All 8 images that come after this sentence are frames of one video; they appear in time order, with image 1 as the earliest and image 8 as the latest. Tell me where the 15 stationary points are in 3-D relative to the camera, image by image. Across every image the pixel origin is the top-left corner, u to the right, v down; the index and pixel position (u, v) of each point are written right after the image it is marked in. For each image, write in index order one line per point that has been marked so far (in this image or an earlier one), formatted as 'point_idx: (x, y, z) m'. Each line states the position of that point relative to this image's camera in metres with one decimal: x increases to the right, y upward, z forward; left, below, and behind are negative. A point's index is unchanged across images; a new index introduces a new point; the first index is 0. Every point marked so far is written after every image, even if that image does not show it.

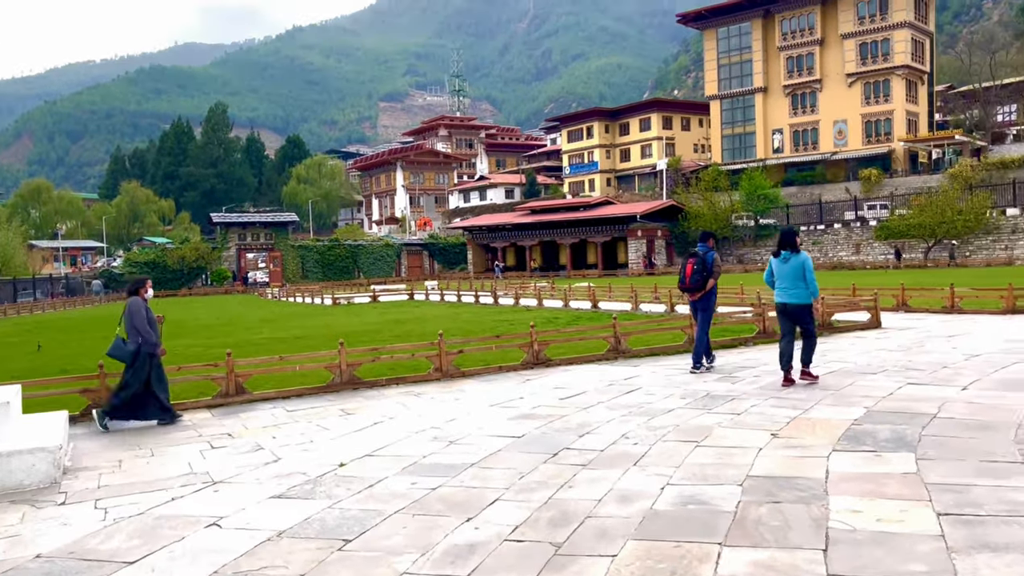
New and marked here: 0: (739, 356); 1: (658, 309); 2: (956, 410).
0: (+2.7, -0.8, +10.1) m
1: (+3.2, -0.4, +18.7) m
2: (+3.3, -0.9, +6.5) m
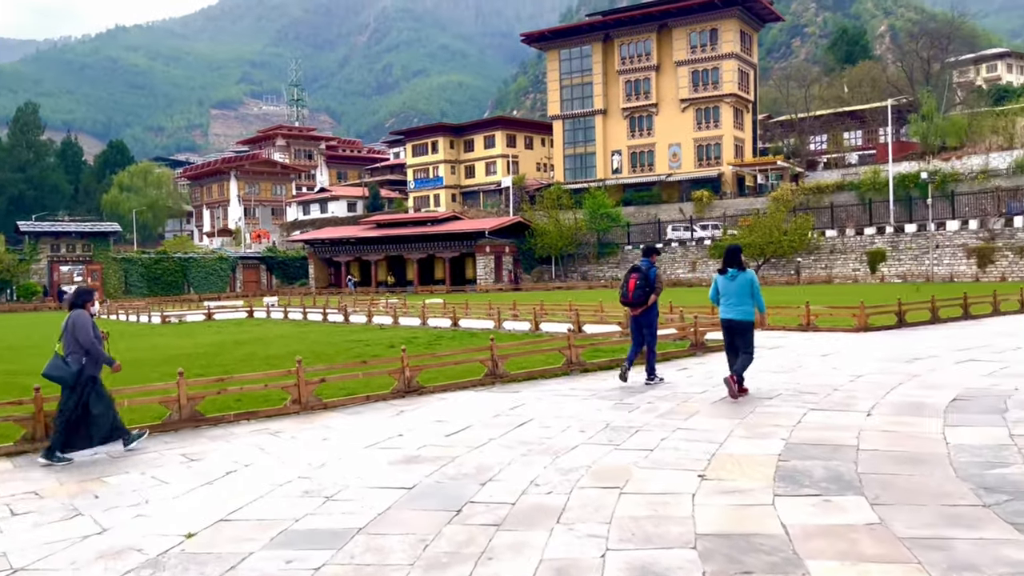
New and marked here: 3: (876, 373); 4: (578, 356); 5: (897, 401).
0: (+1.2, -1.0, +9.6) m
1: (+0.2, -0.8, +18.1) m
2: (+2.6, -1.1, +6.1) m
3: (+4.0, -0.9, +9.3) m
4: (+0.8, -0.9, +10.7) m
5: (+3.4, -1.0, +7.6) m
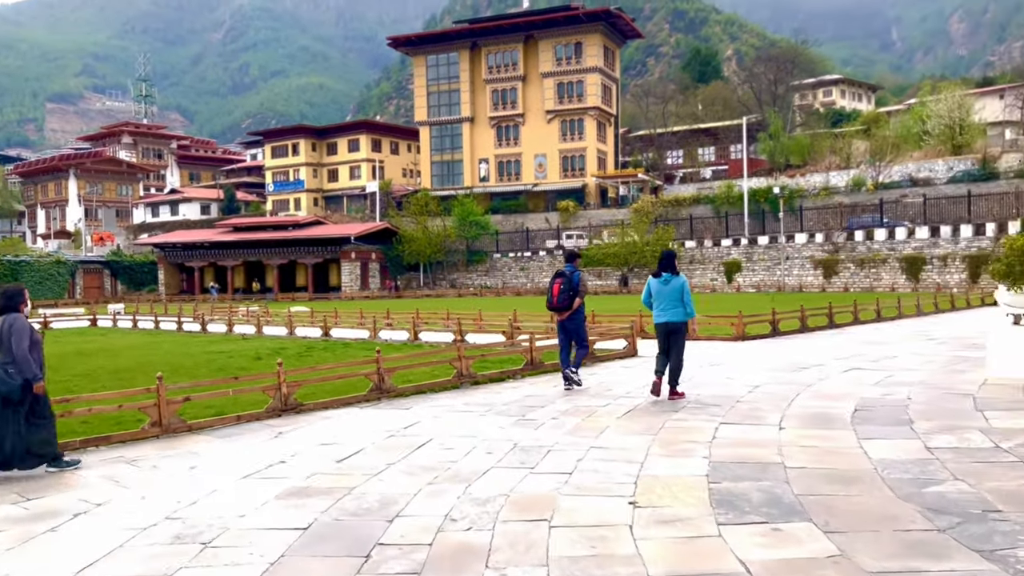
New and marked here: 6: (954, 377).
0: (0.0, -1.1, +9.0) m
1: (-2.3, -1.0, +17.3) m
2: (+1.9, -1.1, +5.8) m
3: (+2.8, -1.0, +9.3) m
4: (-0.5, -0.9, +10.1) m
5: (+2.6, -1.1, +7.5) m
6: (+4.9, -1.0, +9.5) m
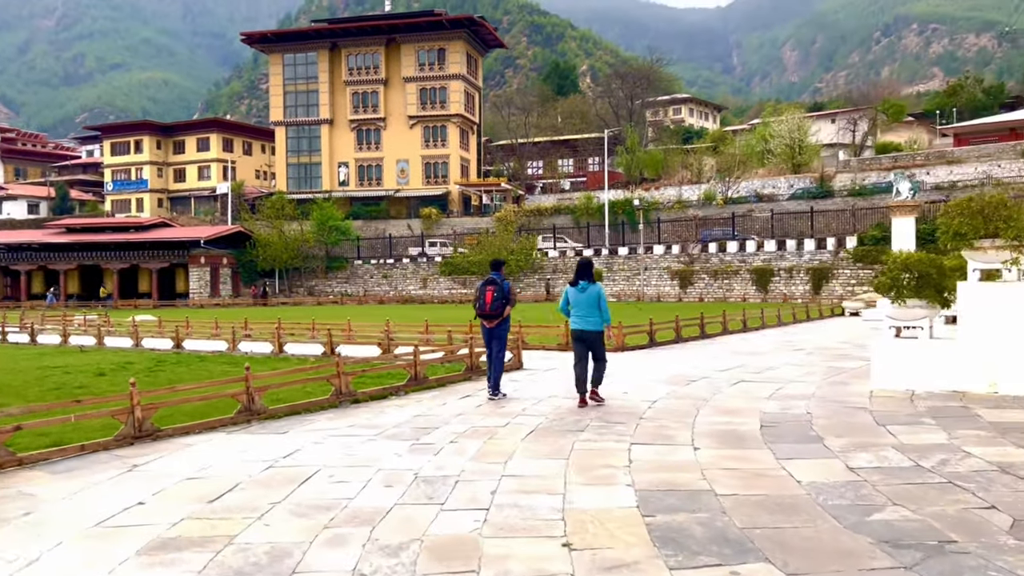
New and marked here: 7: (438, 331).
0: (-1.0, -1.2, +8.3) m
1: (-4.7, -1.1, +16.1) m
2: (+1.4, -1.2, +5.5) m
3: (+1.6, -1.2, +9.0) m
4: (-1.8, -1.1, +9.3) m
5: (+1.7, -1.2, +7.2) m
6: (+3.7, -1.1, +9.6) m
7: (-1.4, -0.8, +15.8) m
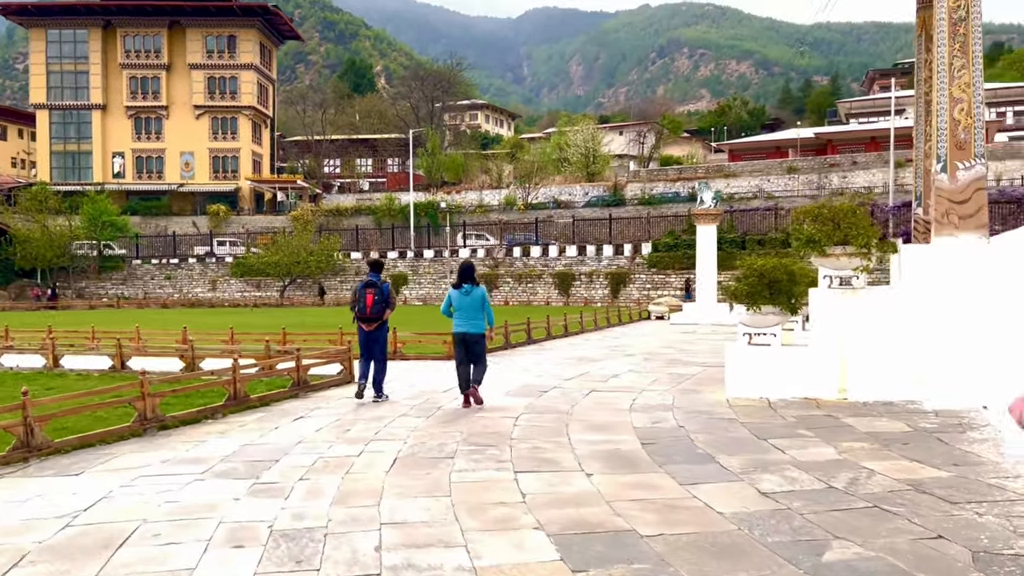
0: (-2.3, -1.3, +7.0) m
1: (-7.7, -1.2, +13.6) m
2: (+0.7, -1.3, +4.8) m
3: (+0.2, -1.2, +8.3) m
4: (-3.2, -1.1, +7.7) m
5: (+0.6, -1.2, +6.6) m
6: (+2.0, -1.2, +9.4) m
7: (-4.4, -0.9, +14.2) m
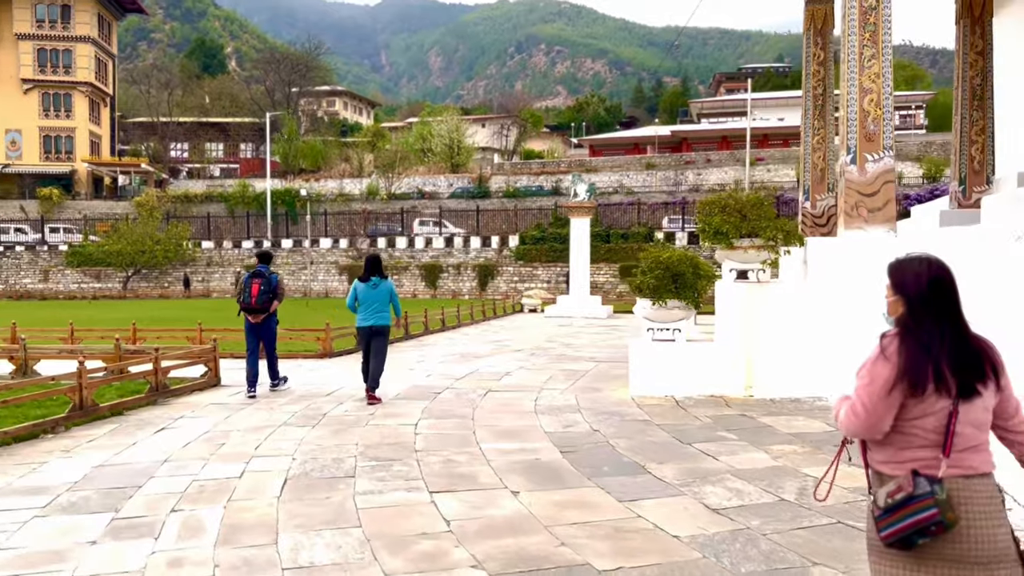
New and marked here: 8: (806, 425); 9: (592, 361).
0: (-3.0, -1.2, +5.8) m
1: (-9.4, -1.0, +11.5) m
2: (+0.4, -1.3, +4.2) m
3: (-0.7, -1.1, +7.5) m
4: (-4.0, -1.0, +6.4) m
5: (0.0, -1.2, +5.9) m
6: (+0.9, -1.1, +8.9) m
7: (-6.2, -0.7, +12.6) m
8: (+2.3, -1.1, +6.9) m
9: (+1.1, -1.0, +11.9) m
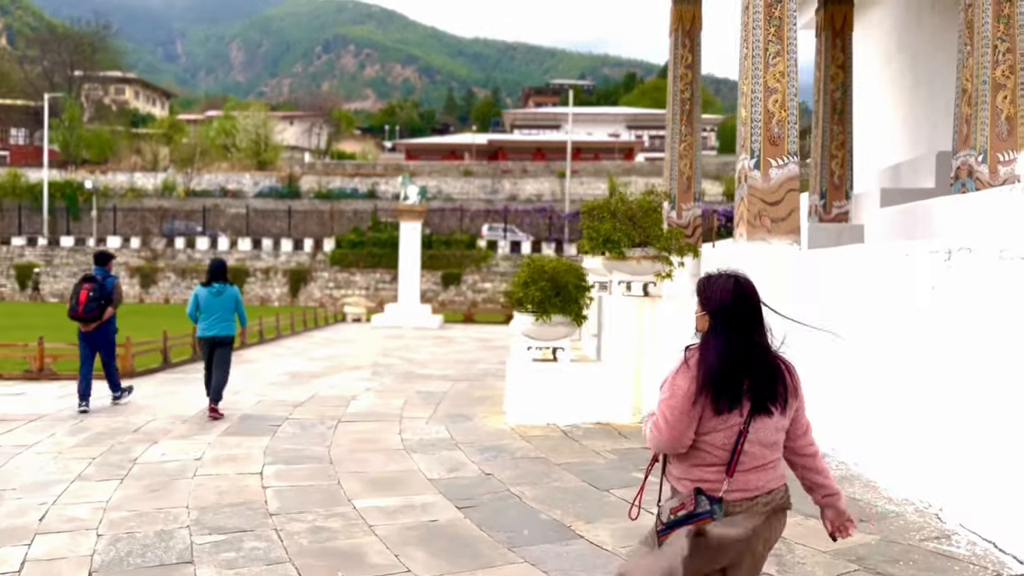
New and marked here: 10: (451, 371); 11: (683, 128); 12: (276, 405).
0: (-3.5, -1.3, +3.9) m
1: (-11.0, -1.0, +8.0) m
2: (+0.2, -1.3, +3.0) m
3: (-1.7, -1.2, +6.0) m
4: (-4.6, -1.1, +4.2) m
5: (-0.6, -1.3, +4.6) m
6: (-0.4, -1.2, +7.7) m
7: (-8.1, -0.8, +9.7) m
8: (+1.5, -1.2, +6.1) m
9: (-0.8, -1.2, +10.7) m
10: (-0.9, -1.2, +12.1) m
11: (+2.2, +2.0, +10.9) m
12: (-2.4, -1.2, +8.7) m
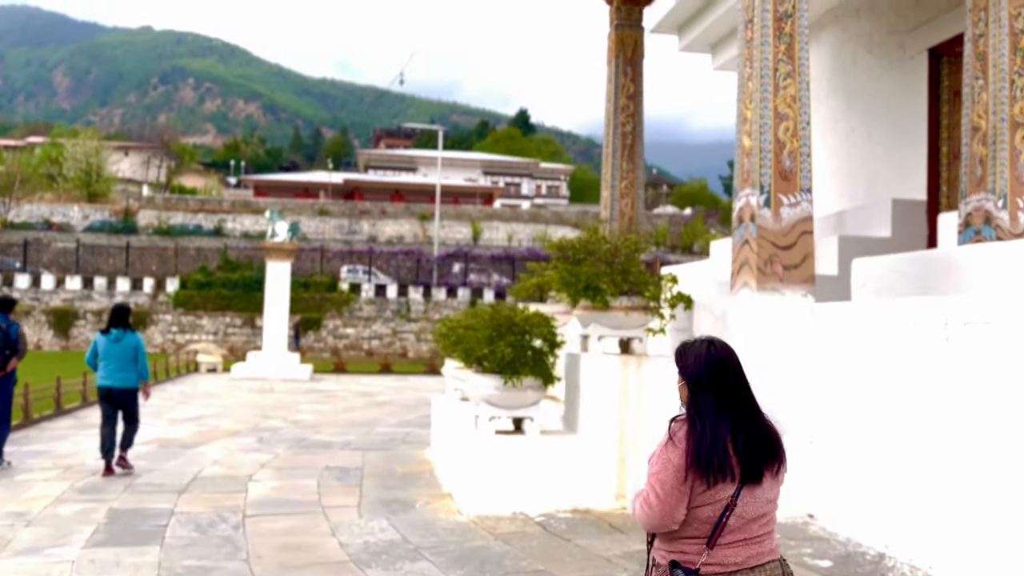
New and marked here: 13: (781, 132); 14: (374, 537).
0: (-3.0, -1.4, +1.8) m
1: (-11.1, -1.3, +4.5) m
2: (+0.7, -1.5, +1.6) m
3: (-1.6, -1.5, +4.2) m
4: (-4.2, -1.2, +2.0) m
5: (-0.3, -1.5, +3.0) m
6: (-0.7, -1.6, +6.1) m
7: (-8.6, -1.1, +6.8) m
8: (+1.4, -1.6, +4.8) m
9: (-1.7, -1.7, +9.0) m
10: (-1.9, -1.8, +10.4) m
11: (+1.3, +1.4, +9.9) m
12: (-2.9, -1.6, +6.7) m
13: (+1.9, +1.1, +6.2) m
14: (-0.9, -1.6, +5.6) m
